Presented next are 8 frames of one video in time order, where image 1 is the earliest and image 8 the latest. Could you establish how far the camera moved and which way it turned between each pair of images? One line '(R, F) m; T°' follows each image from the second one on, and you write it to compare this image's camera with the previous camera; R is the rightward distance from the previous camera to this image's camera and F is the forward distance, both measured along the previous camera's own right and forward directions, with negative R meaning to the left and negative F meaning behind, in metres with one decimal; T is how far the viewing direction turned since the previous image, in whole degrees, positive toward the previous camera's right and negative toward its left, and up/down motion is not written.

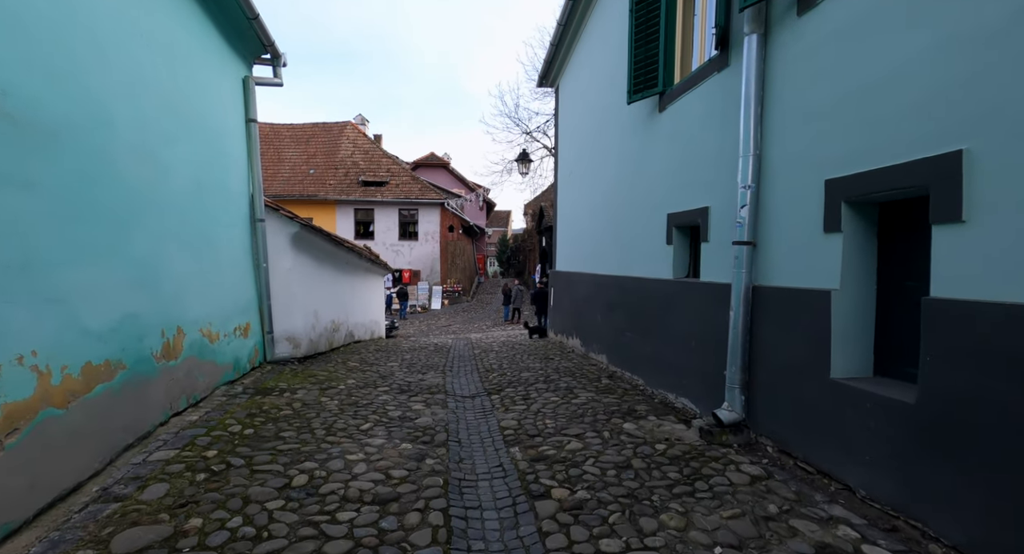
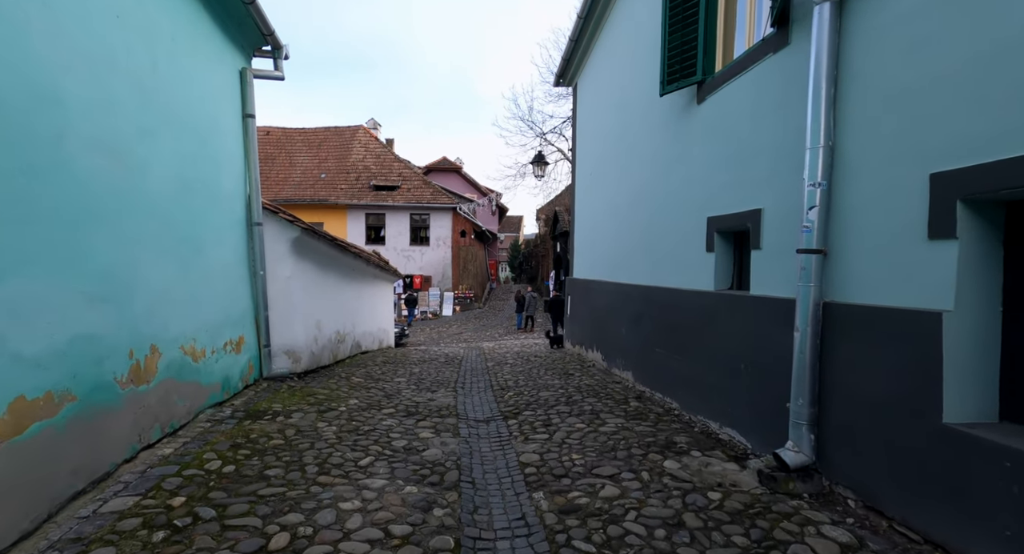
(-0.1, +0.6) m; -1°
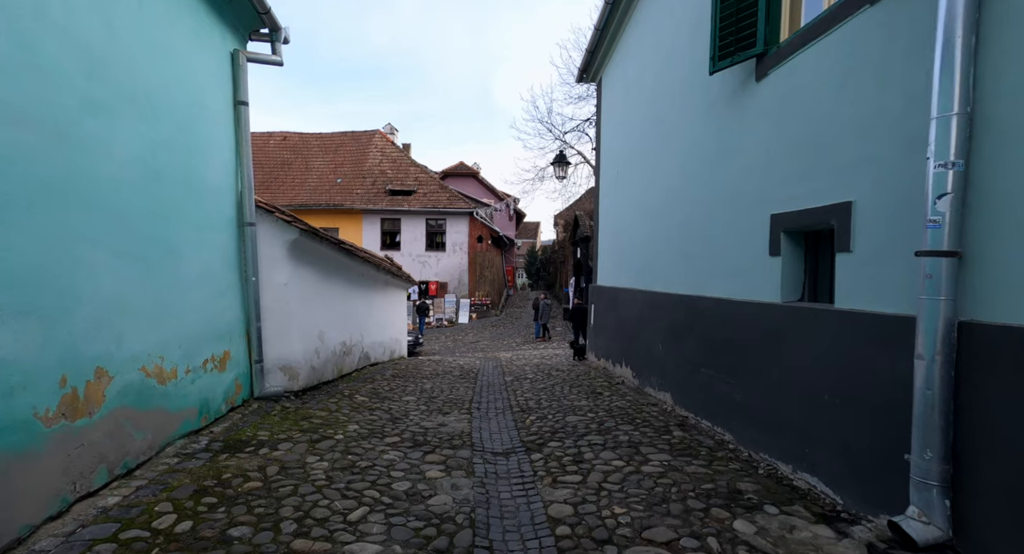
(-0.1, +0.7) m; -2°
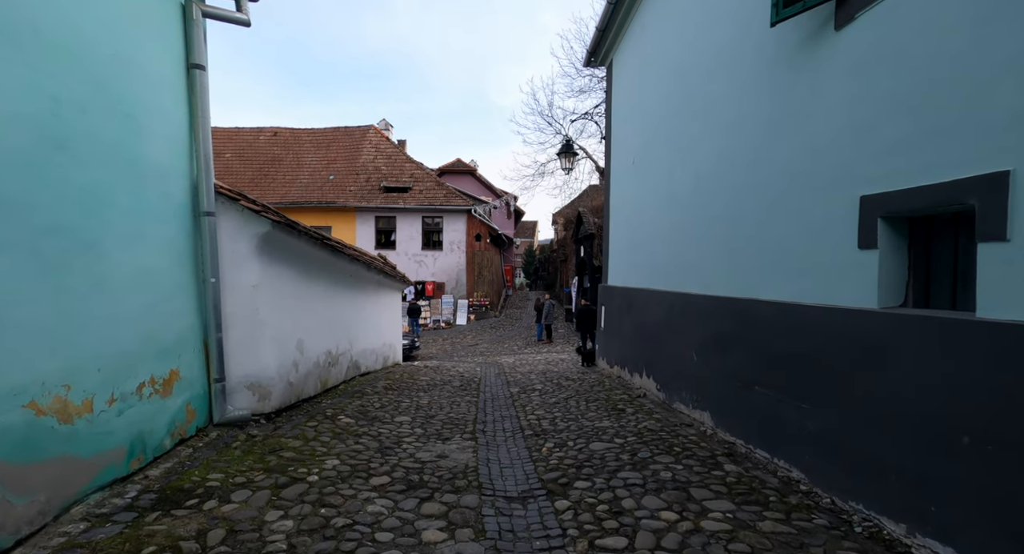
(-0.1, +0.9) m; 0°
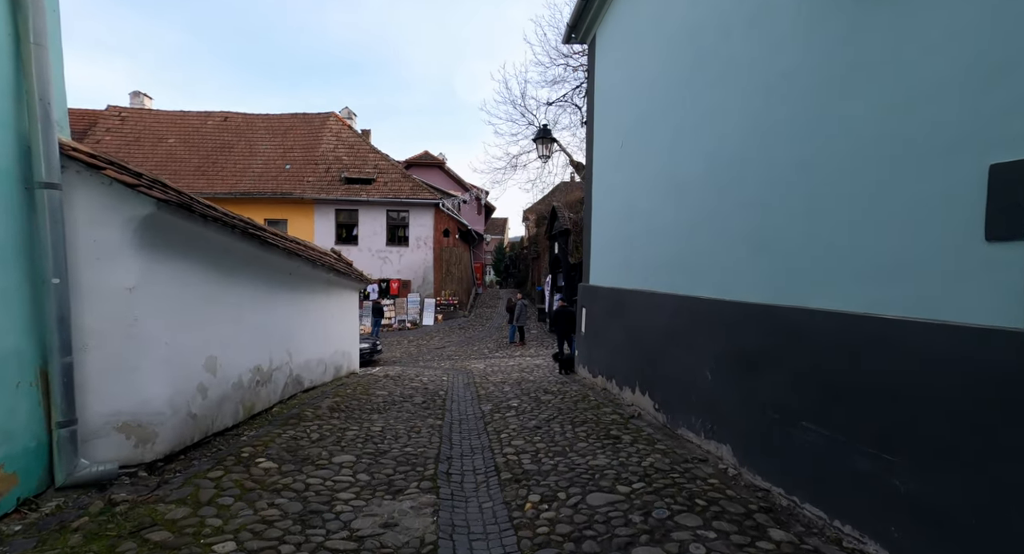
(0.0, +1.1) m; +4°
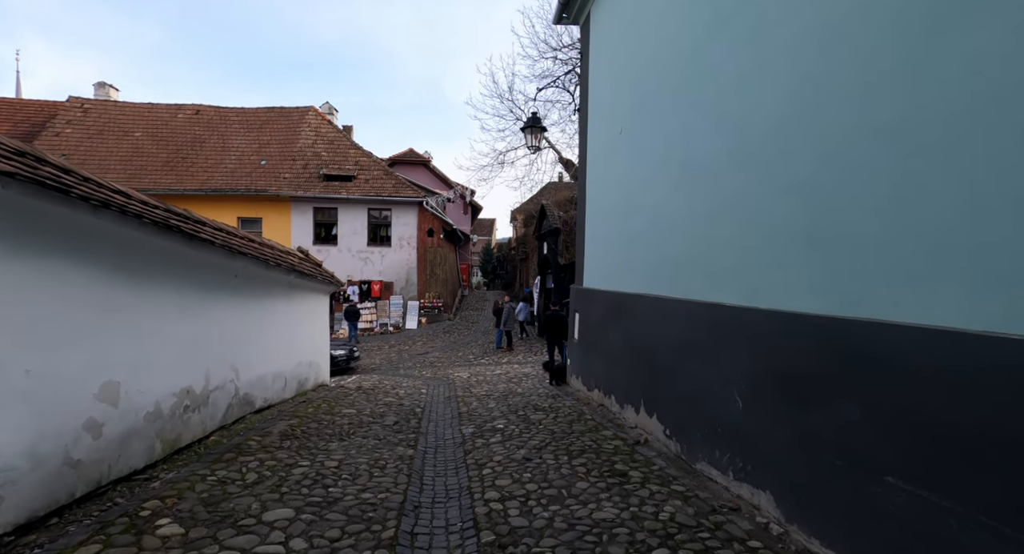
(0.0, +0.9) m; +1°
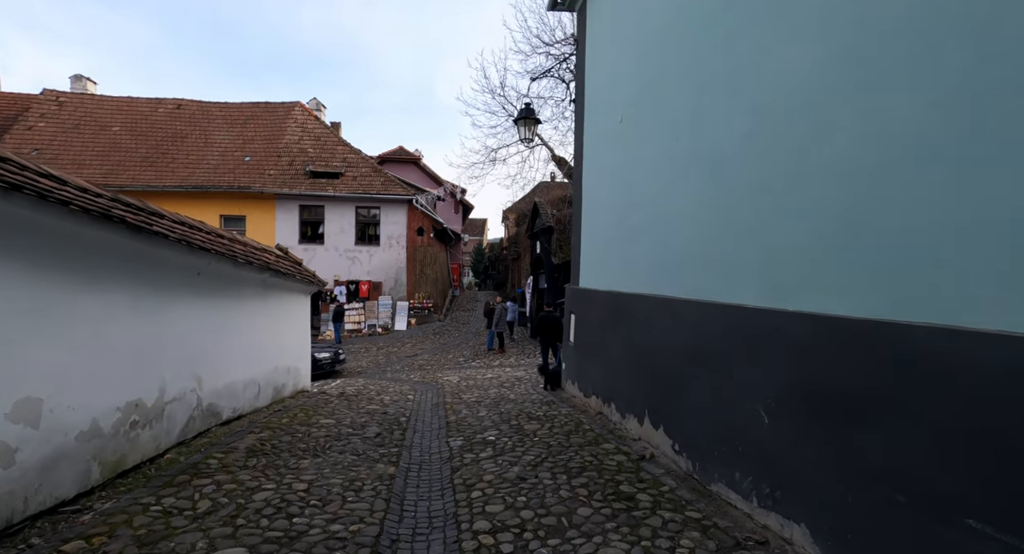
(0.0, +0.5) m; +1°
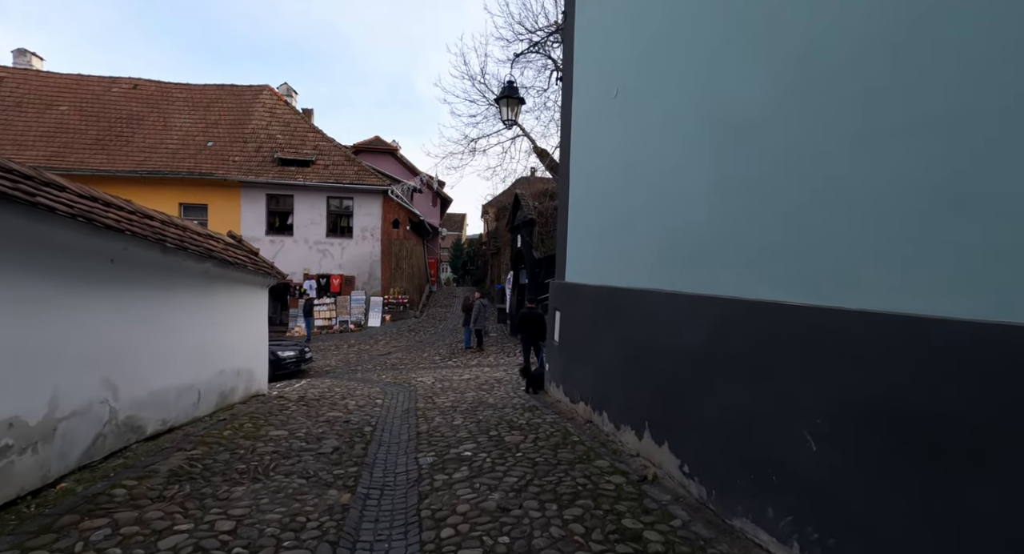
(0.0, +0.8) m; +2°
